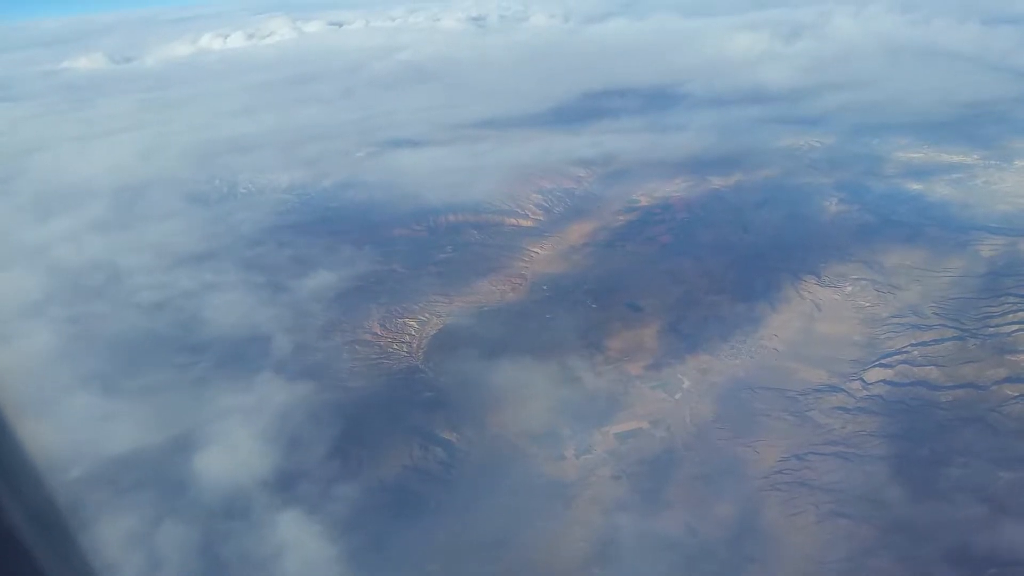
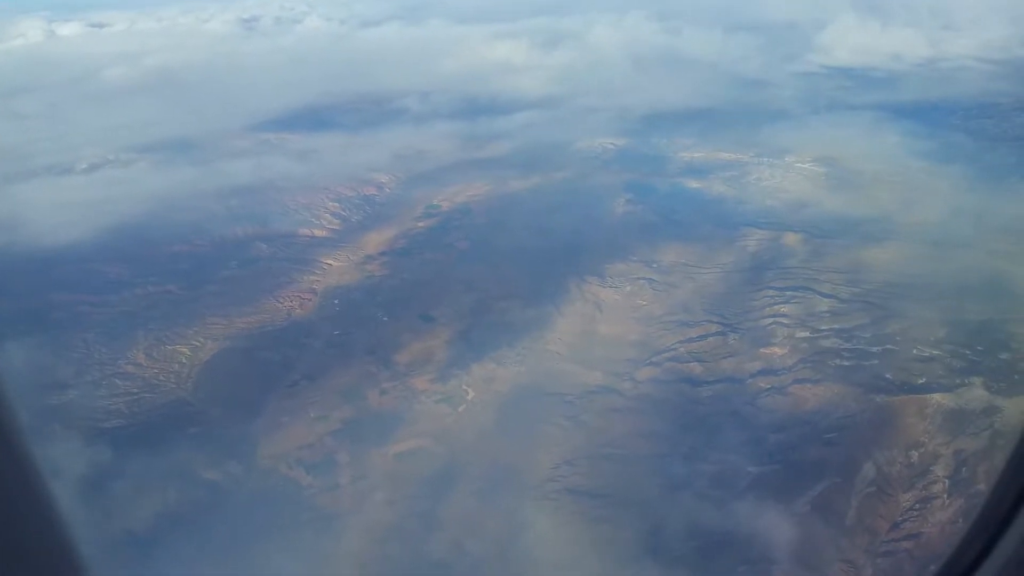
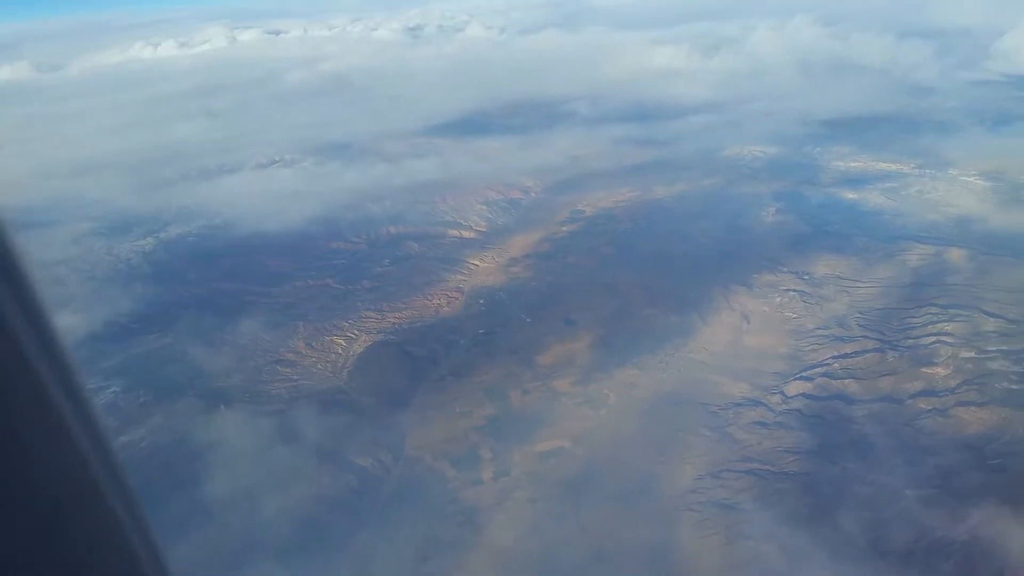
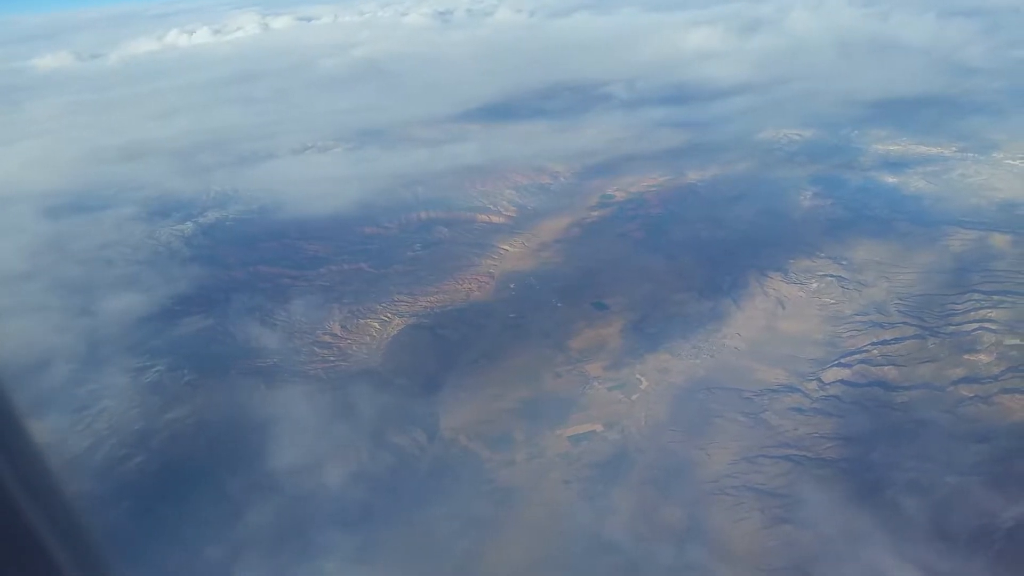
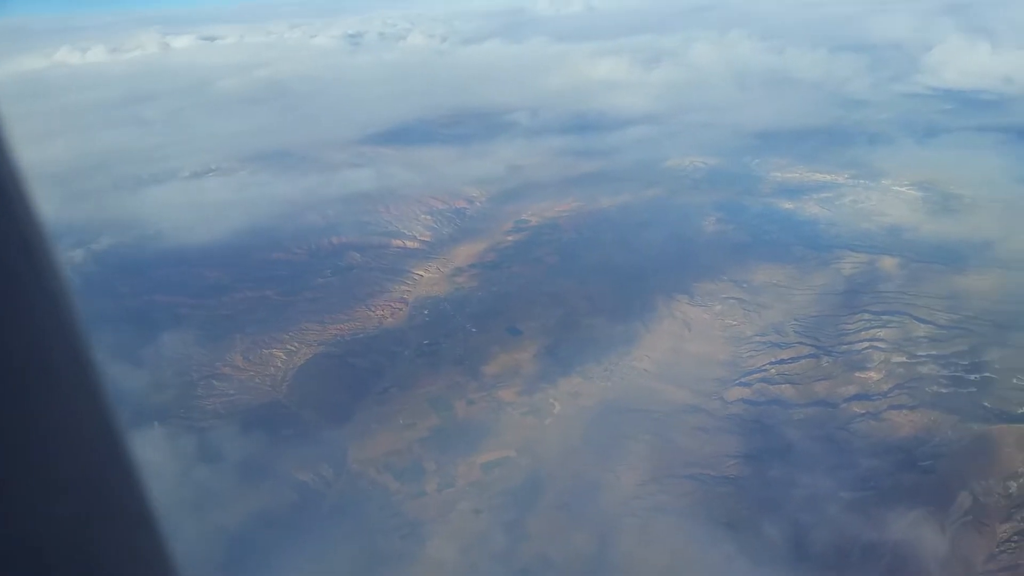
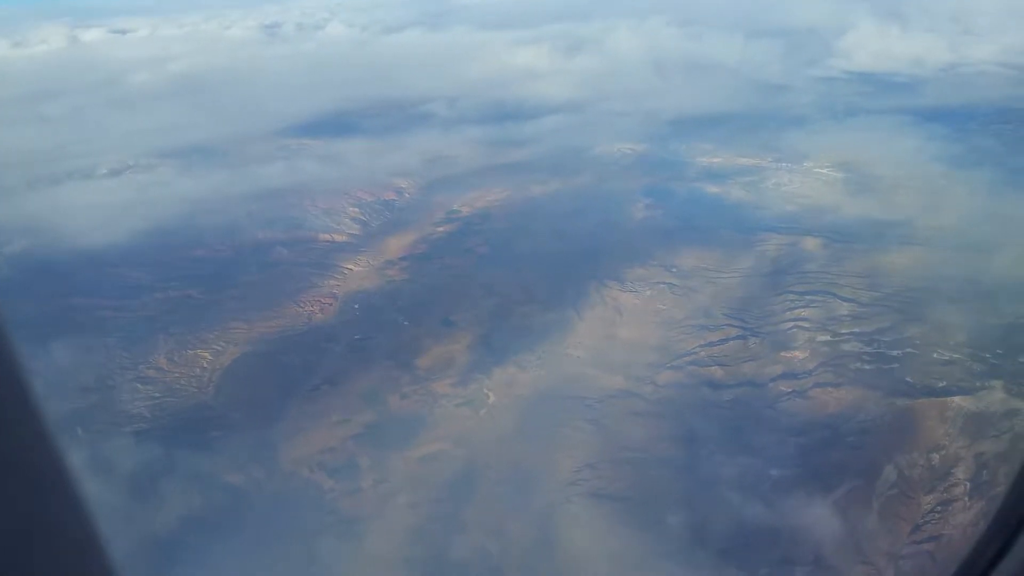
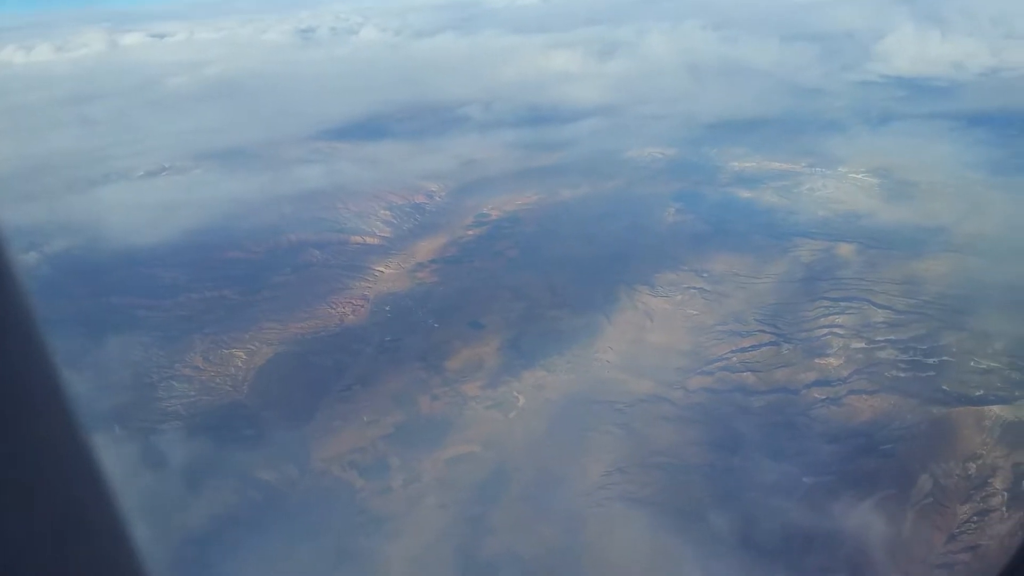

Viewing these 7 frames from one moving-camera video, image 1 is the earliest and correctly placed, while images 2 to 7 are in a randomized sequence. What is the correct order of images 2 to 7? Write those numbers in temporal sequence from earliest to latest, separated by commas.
4, 3, 5, 7, 6, 2
